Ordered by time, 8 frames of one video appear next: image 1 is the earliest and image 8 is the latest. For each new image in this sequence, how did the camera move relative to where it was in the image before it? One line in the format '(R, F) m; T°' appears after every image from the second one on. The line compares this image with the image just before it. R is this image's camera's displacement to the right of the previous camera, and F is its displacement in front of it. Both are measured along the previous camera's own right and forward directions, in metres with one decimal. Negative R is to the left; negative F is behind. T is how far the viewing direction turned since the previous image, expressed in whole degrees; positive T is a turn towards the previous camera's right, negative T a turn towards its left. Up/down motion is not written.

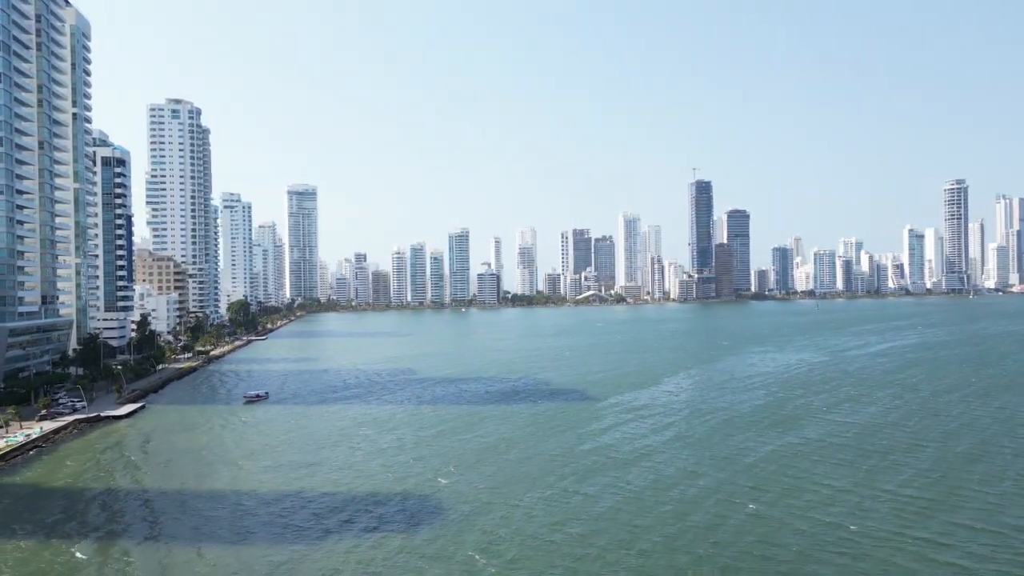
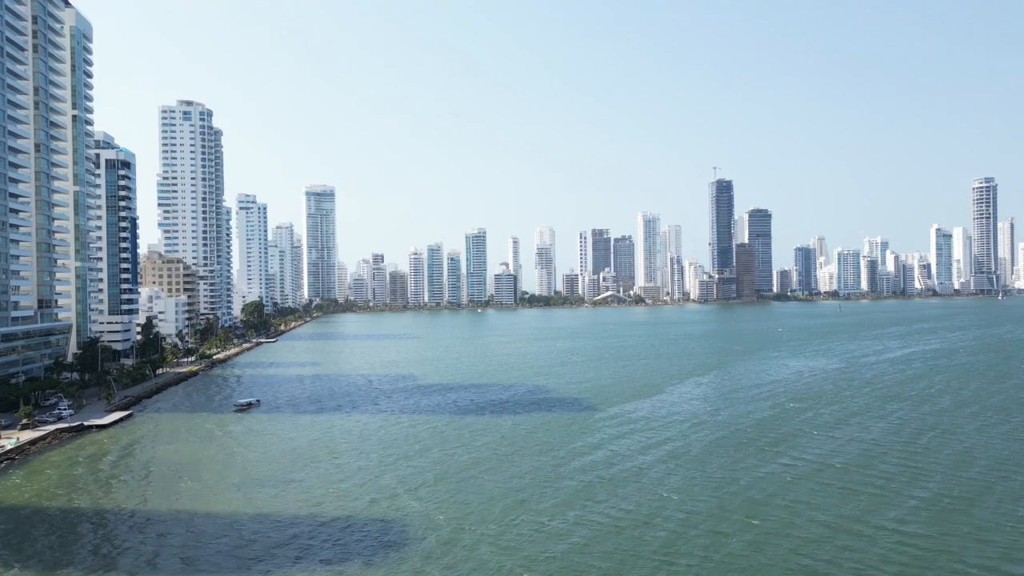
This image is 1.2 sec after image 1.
(+1.3, +1.3) m; -2°
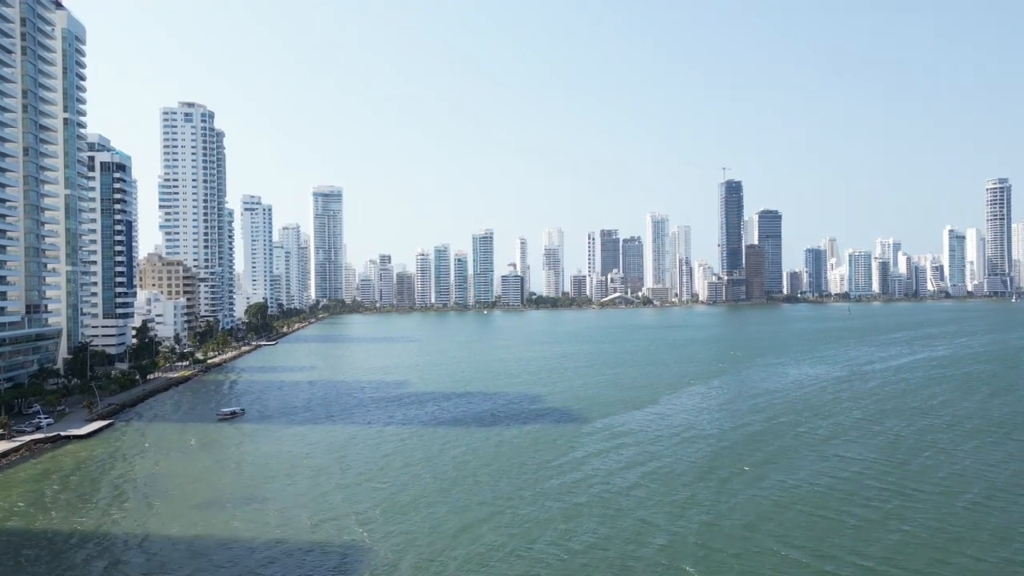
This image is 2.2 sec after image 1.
(+1.1, +1.0) m; -1°
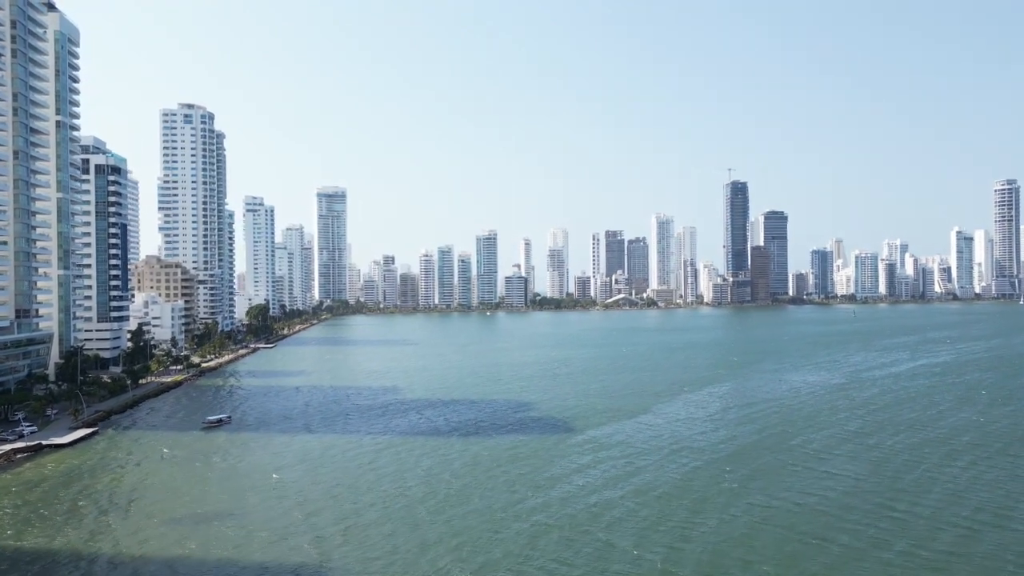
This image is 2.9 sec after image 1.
(+0.9, +0.6) m; -1°
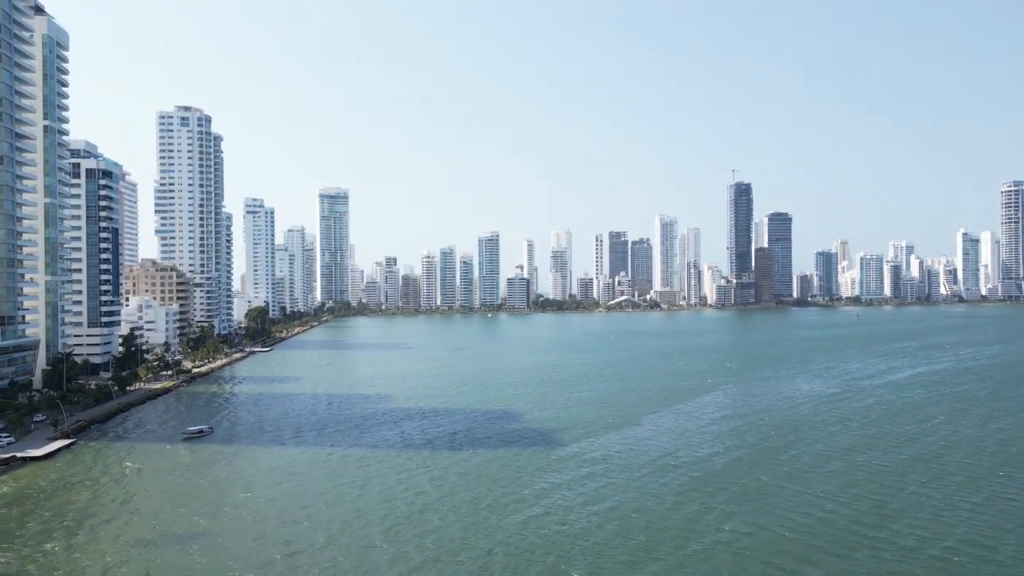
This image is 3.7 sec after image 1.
(+1.0, +0.7) m; 0°
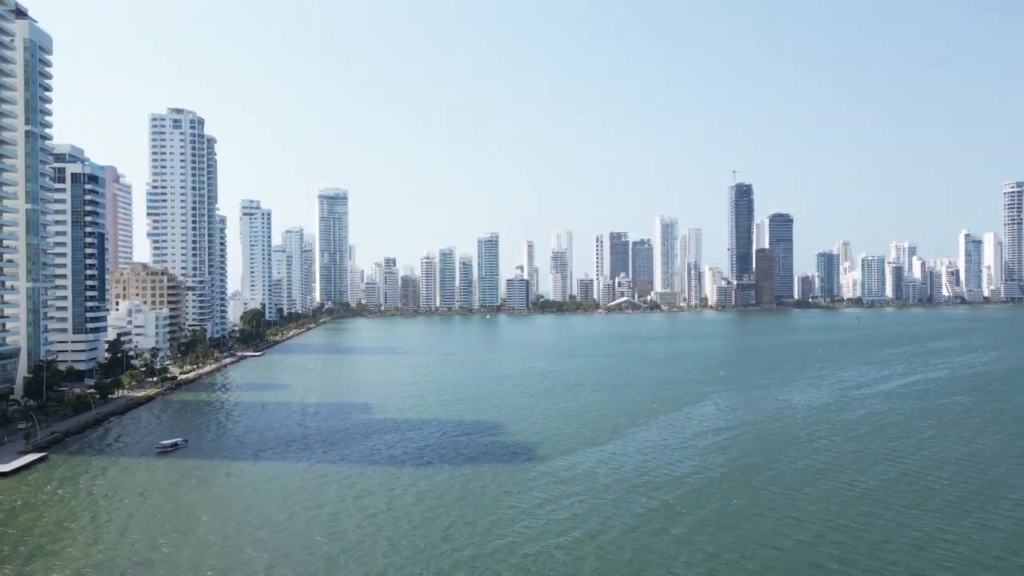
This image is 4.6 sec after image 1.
(+1.1, +0.8) m; 0°
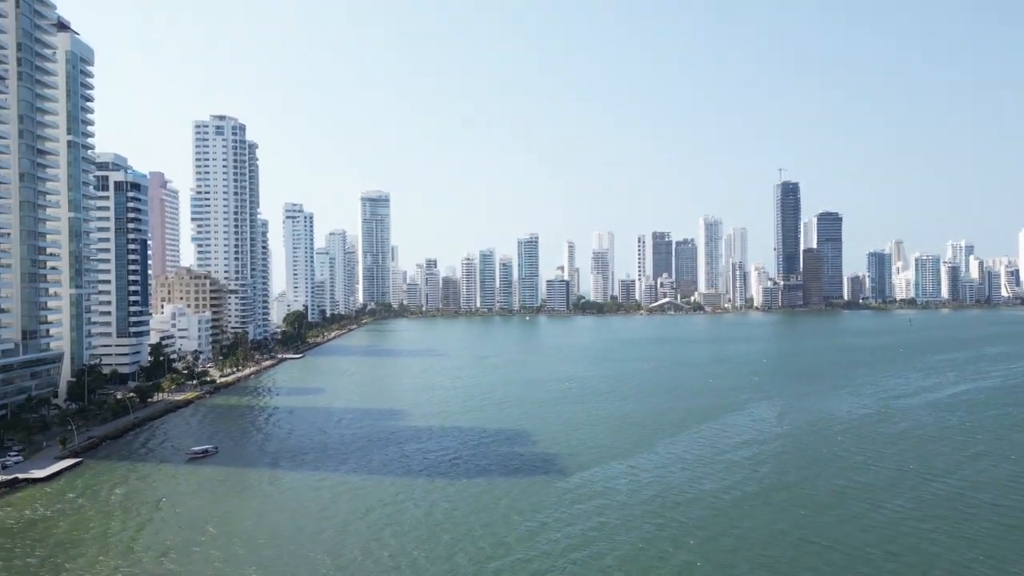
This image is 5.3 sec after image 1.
(+0.9, +0.6) m; -3°
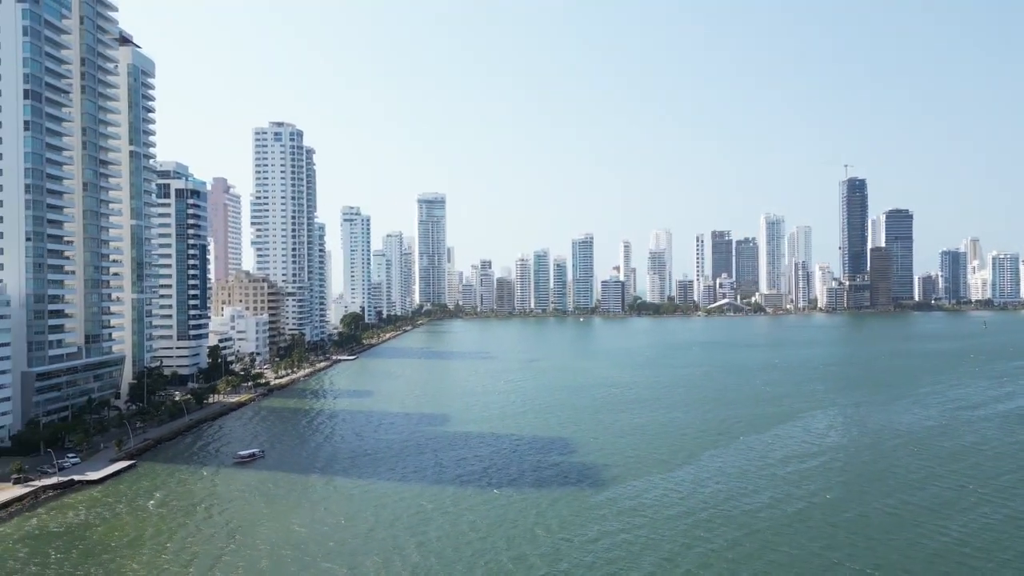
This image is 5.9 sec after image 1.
(+0.8, +0.5) m; -5°
